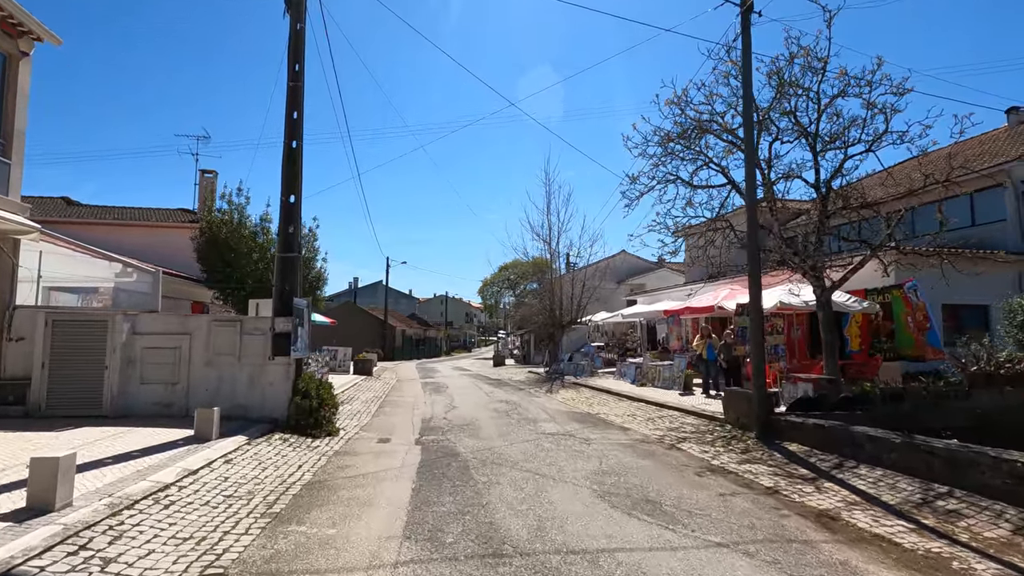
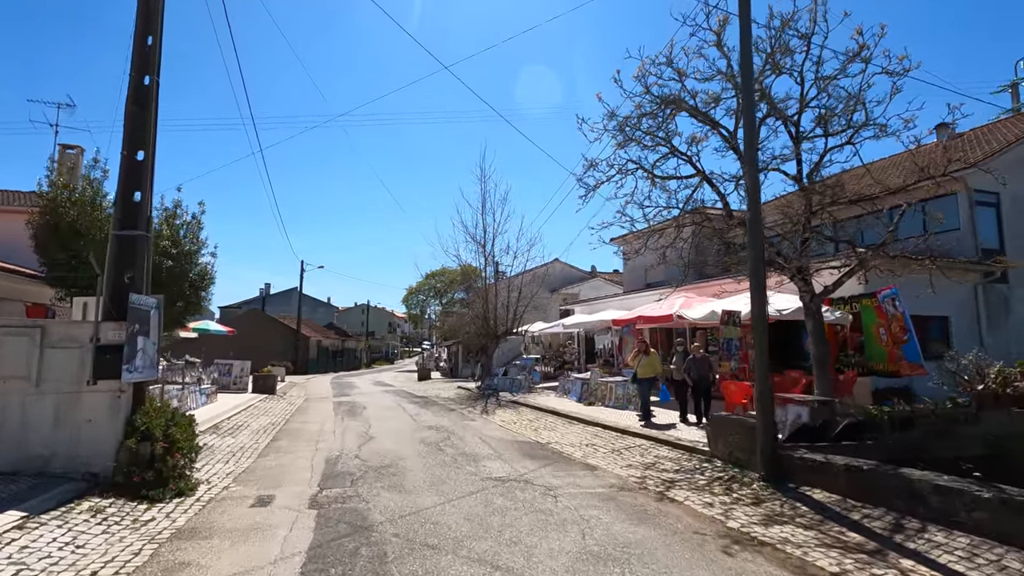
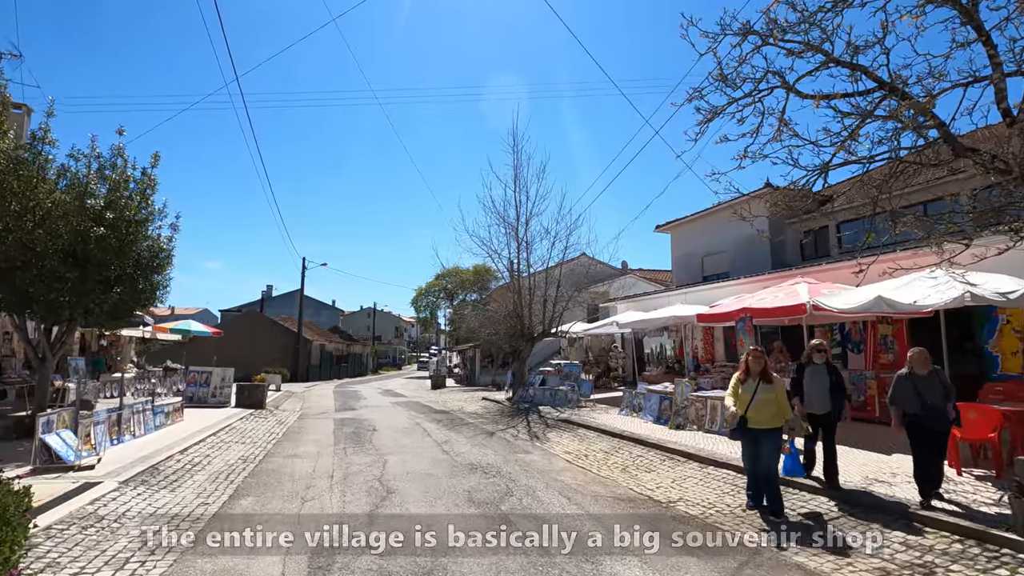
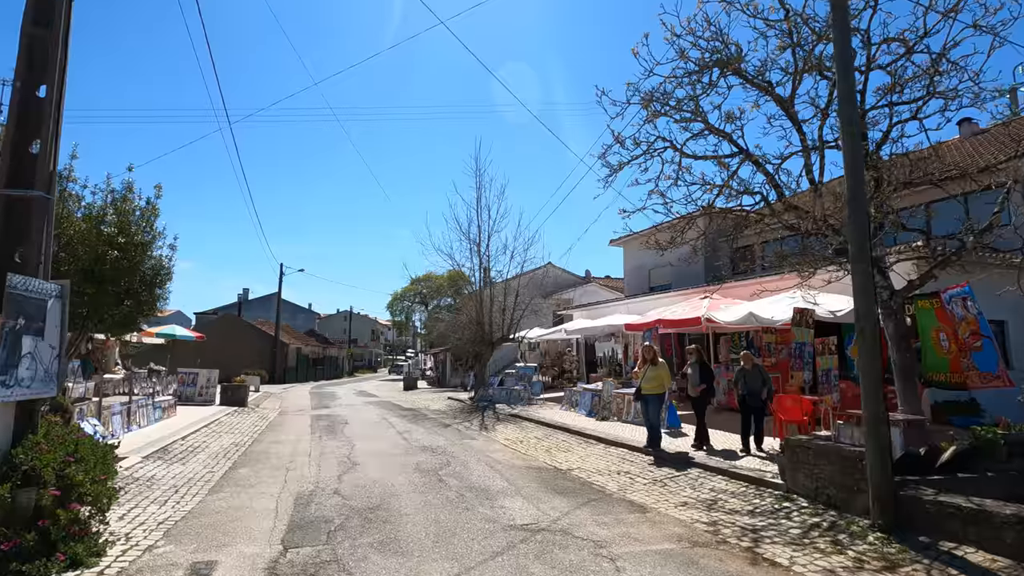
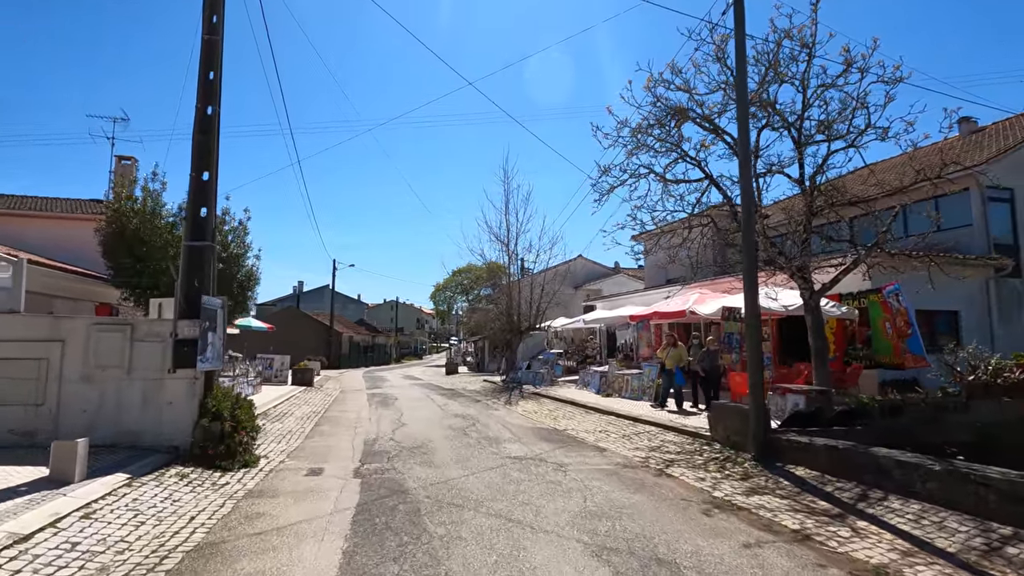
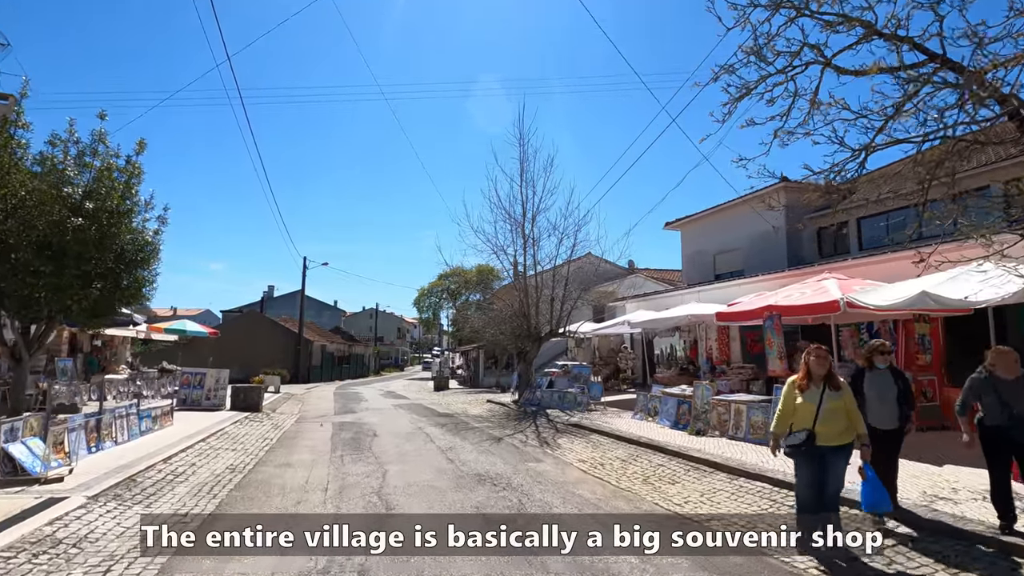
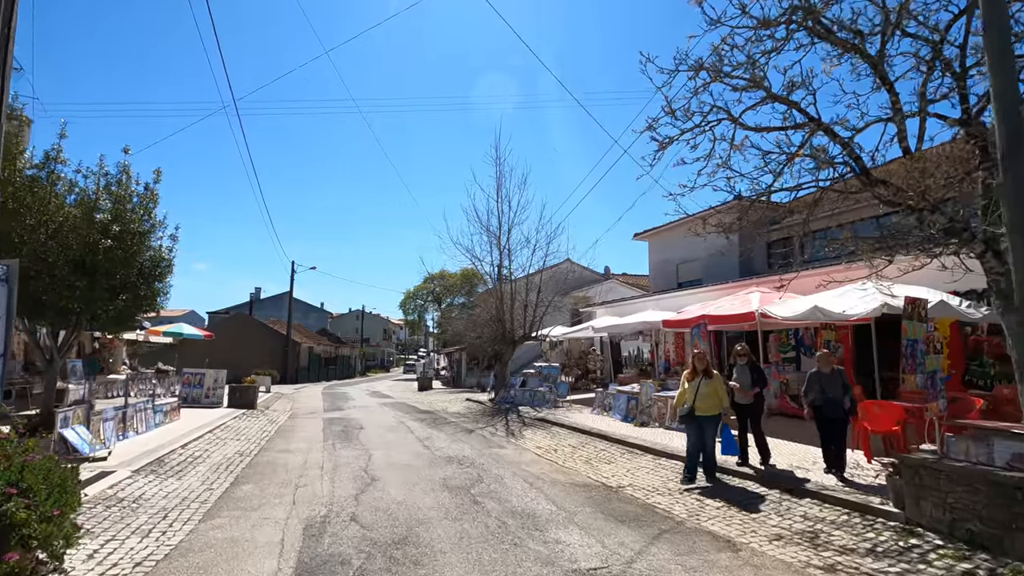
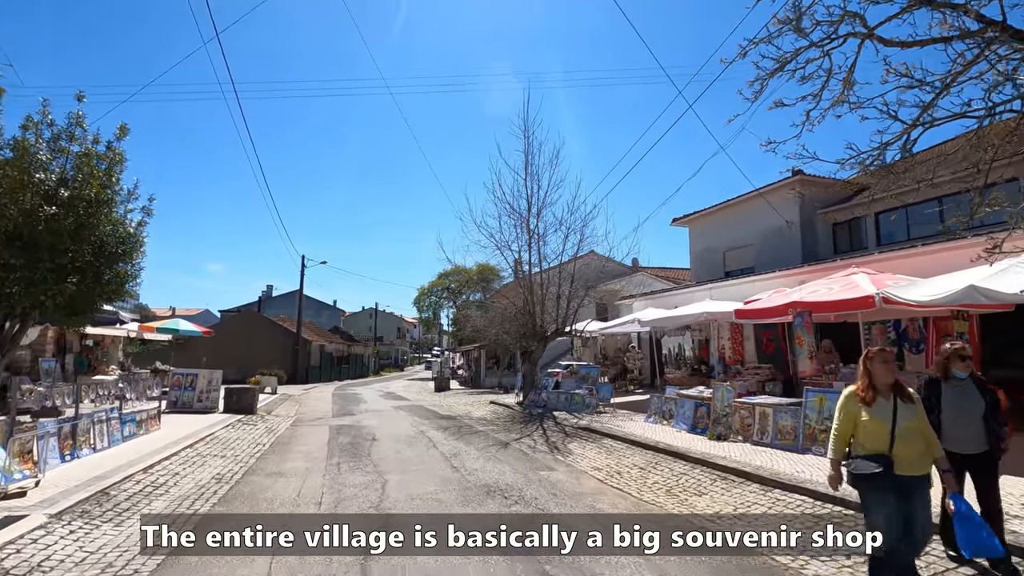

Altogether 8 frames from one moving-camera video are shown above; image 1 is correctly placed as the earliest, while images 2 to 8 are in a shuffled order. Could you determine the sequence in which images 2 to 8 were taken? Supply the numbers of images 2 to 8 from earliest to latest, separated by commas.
5, 2, 4, 7, 3, 6, 8
